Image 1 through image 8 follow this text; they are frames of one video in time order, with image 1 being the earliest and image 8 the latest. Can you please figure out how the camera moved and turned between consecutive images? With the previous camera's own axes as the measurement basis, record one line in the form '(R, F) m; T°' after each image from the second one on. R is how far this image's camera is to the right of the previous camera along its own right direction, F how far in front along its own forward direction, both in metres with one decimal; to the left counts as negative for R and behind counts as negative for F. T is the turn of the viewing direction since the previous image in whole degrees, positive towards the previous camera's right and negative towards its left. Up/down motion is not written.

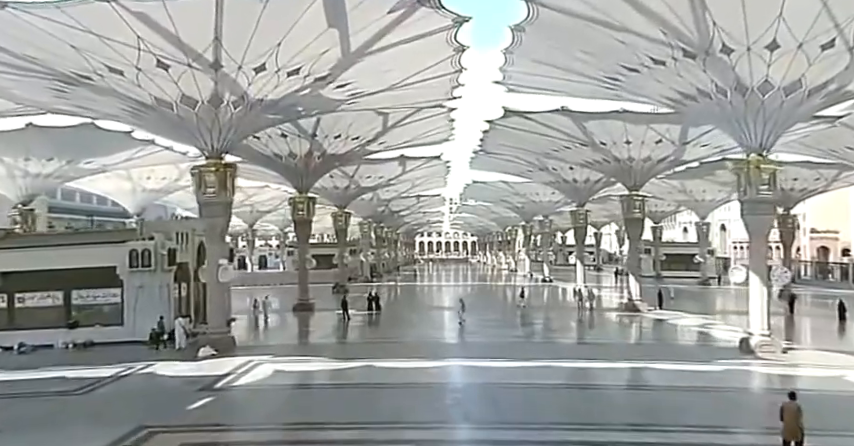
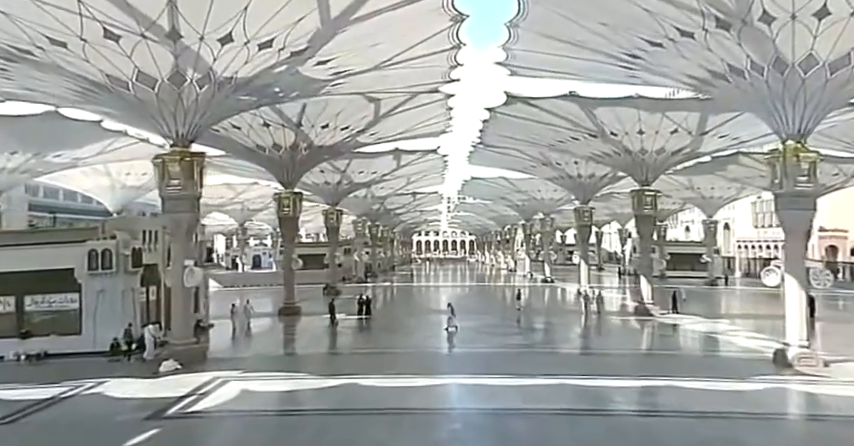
(+0.1, +1.9) m; 0°
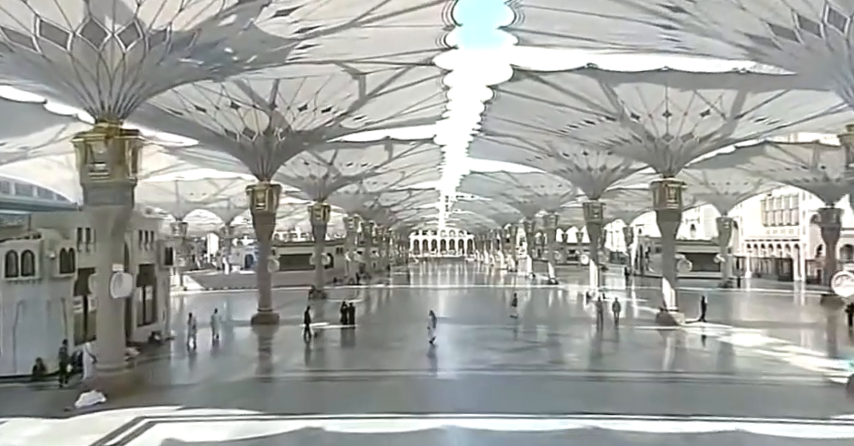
(+0.2, +2.9) m; 0°
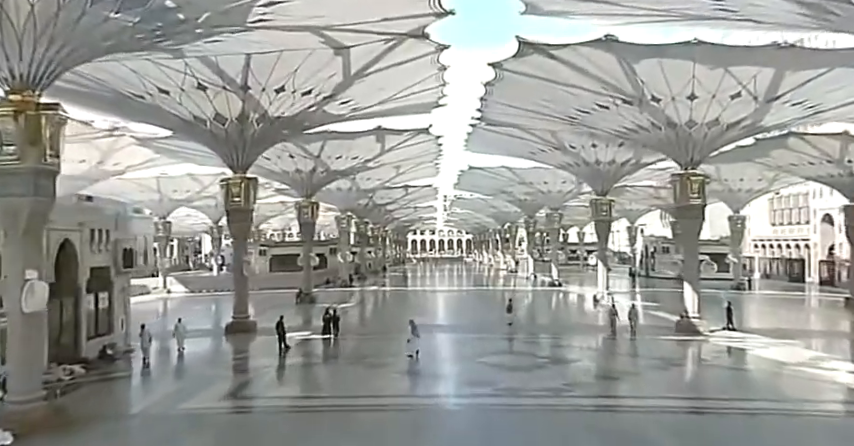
(+0.1, +2.2) m; 0°
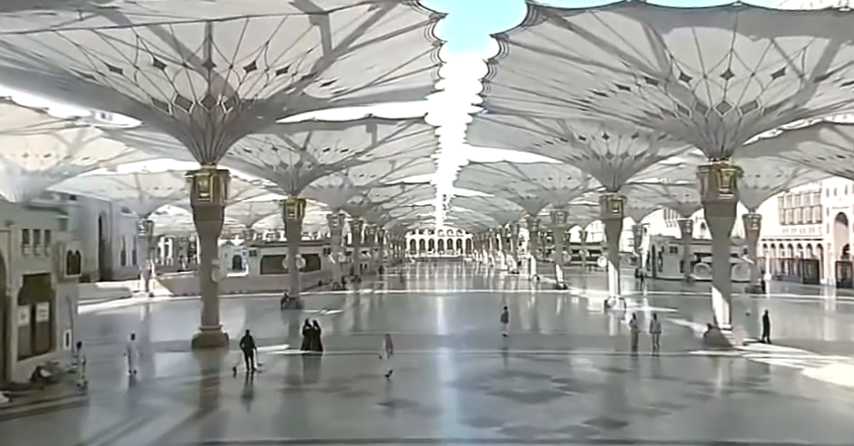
(+0.1, +2.3) m; 0°
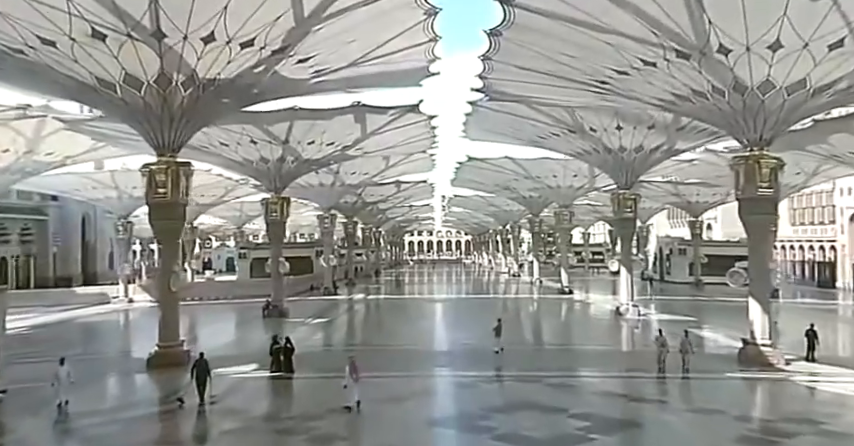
(+0.2, +2.3) m; 0°
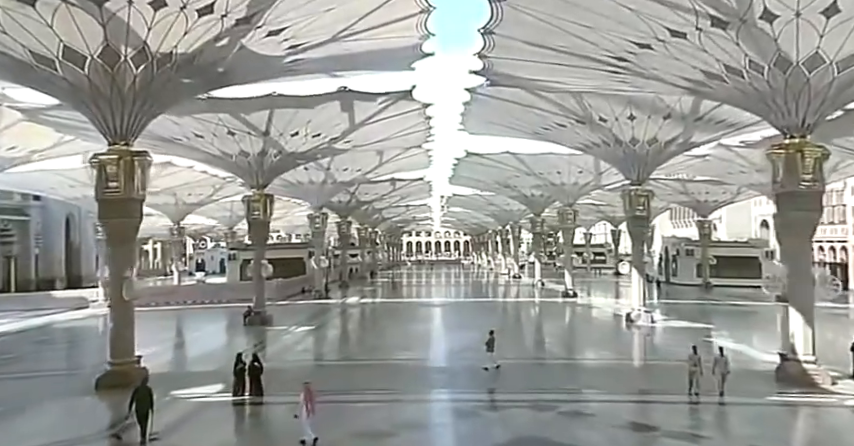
(+0.1, +1.9) m; 0°
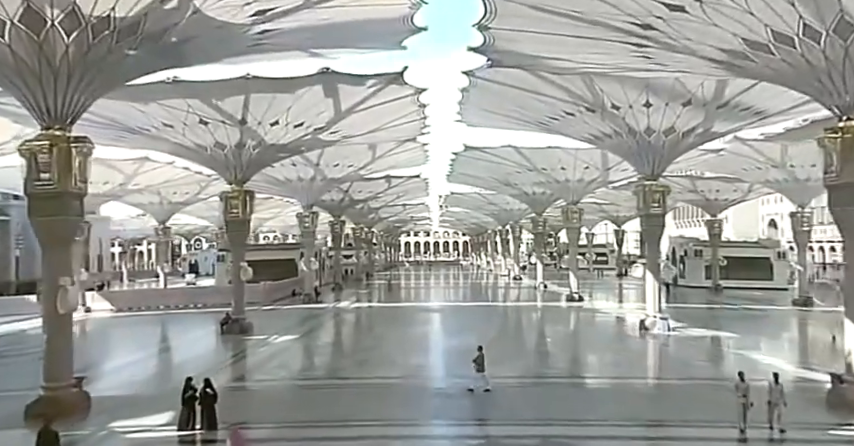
(+0.1, +2.0) m; 0°
